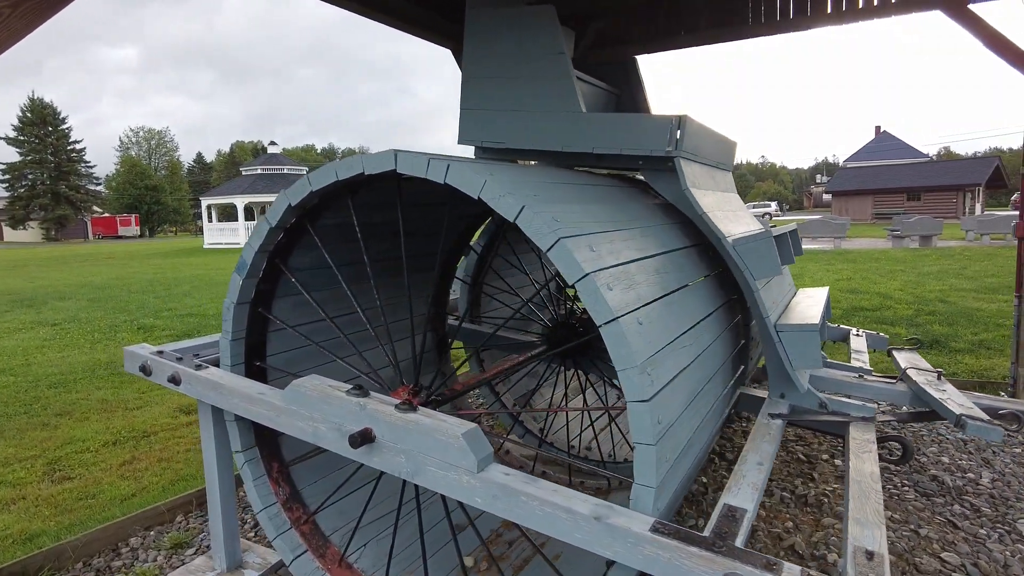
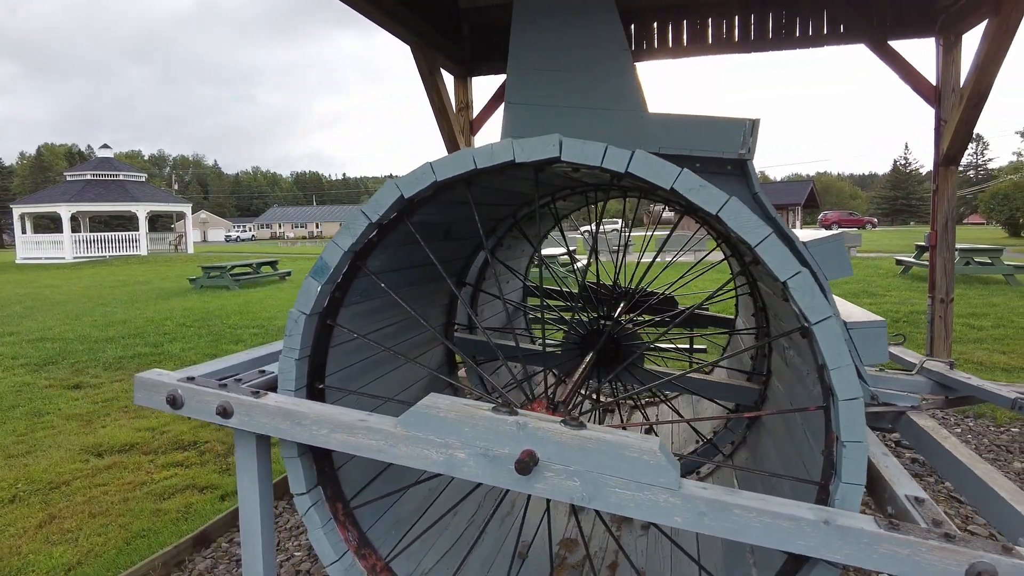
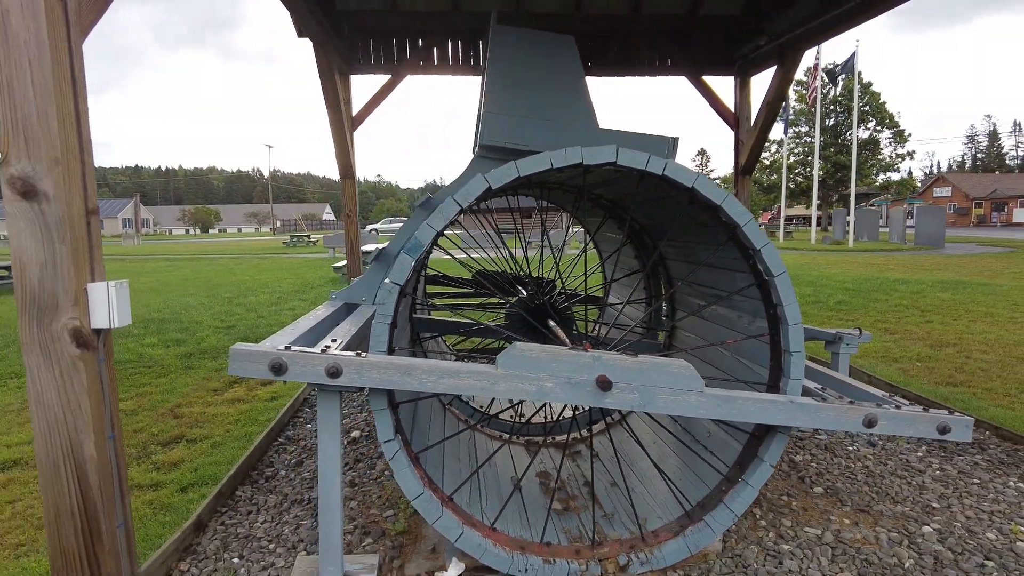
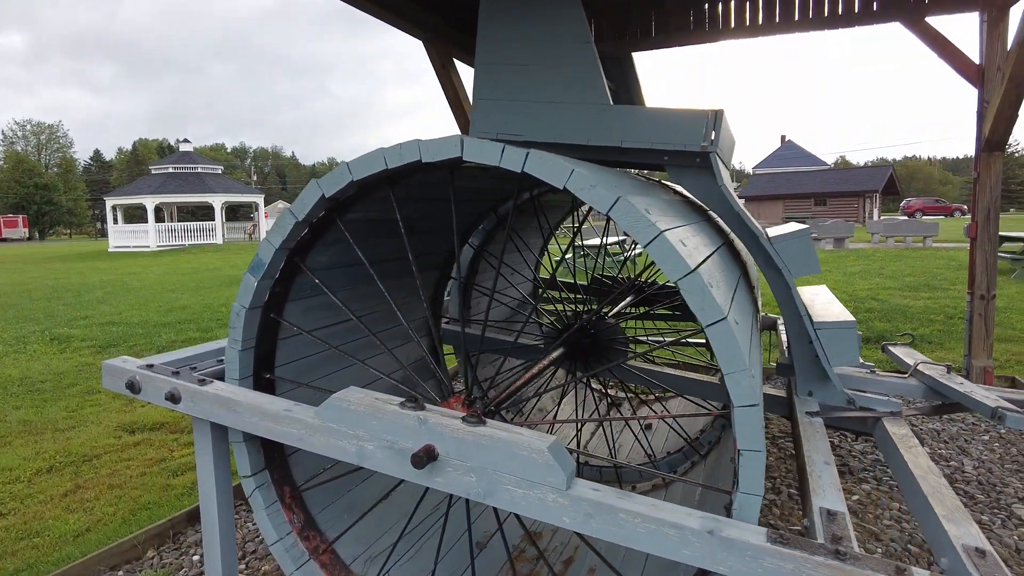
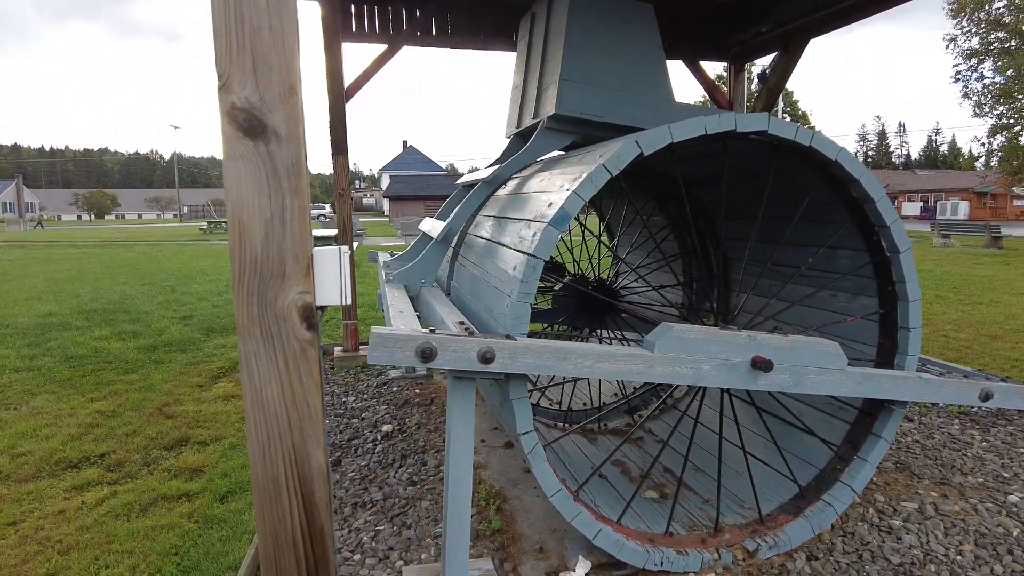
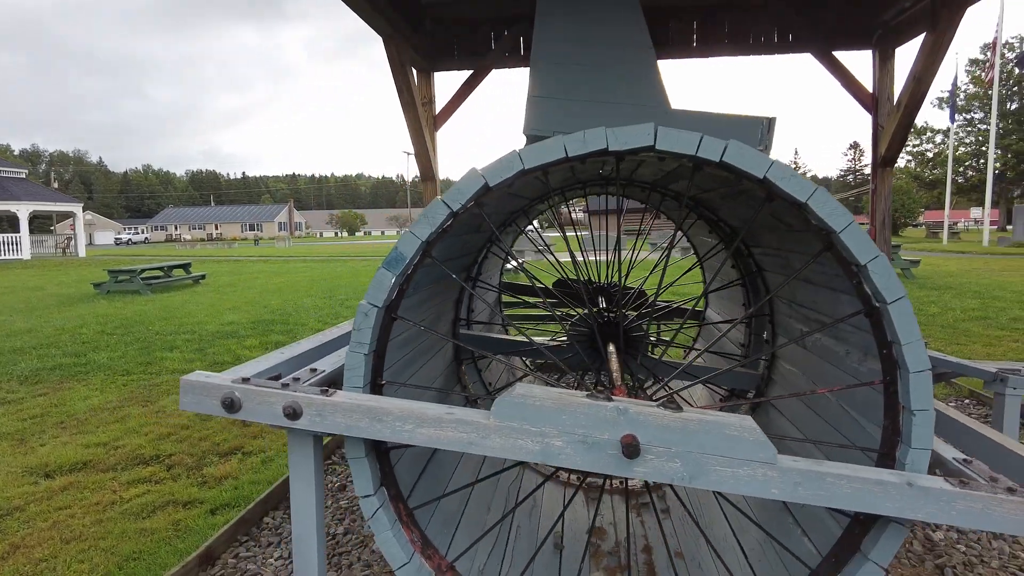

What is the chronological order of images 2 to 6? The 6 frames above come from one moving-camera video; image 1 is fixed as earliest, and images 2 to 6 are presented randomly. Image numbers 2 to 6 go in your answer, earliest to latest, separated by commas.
4, 2, 6, 3, 5
